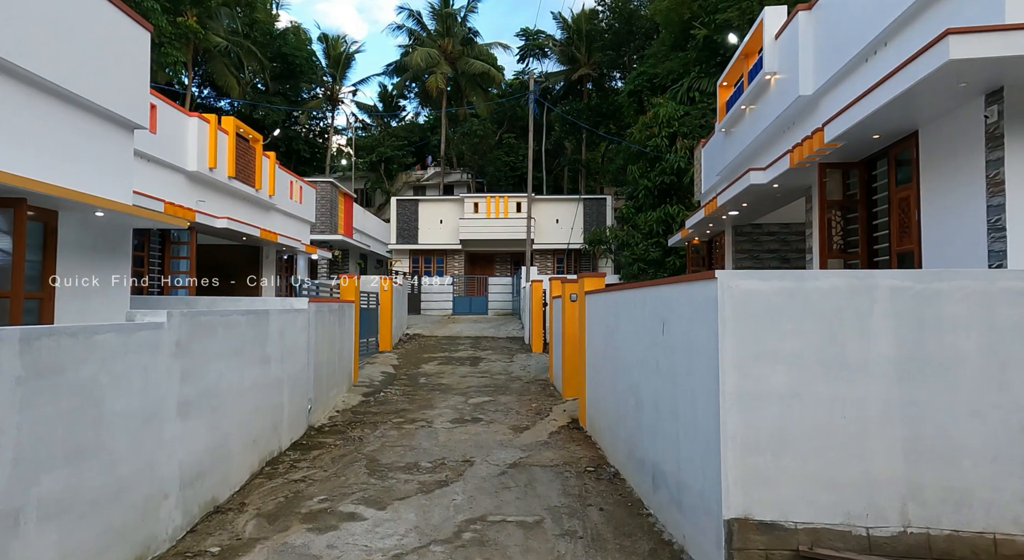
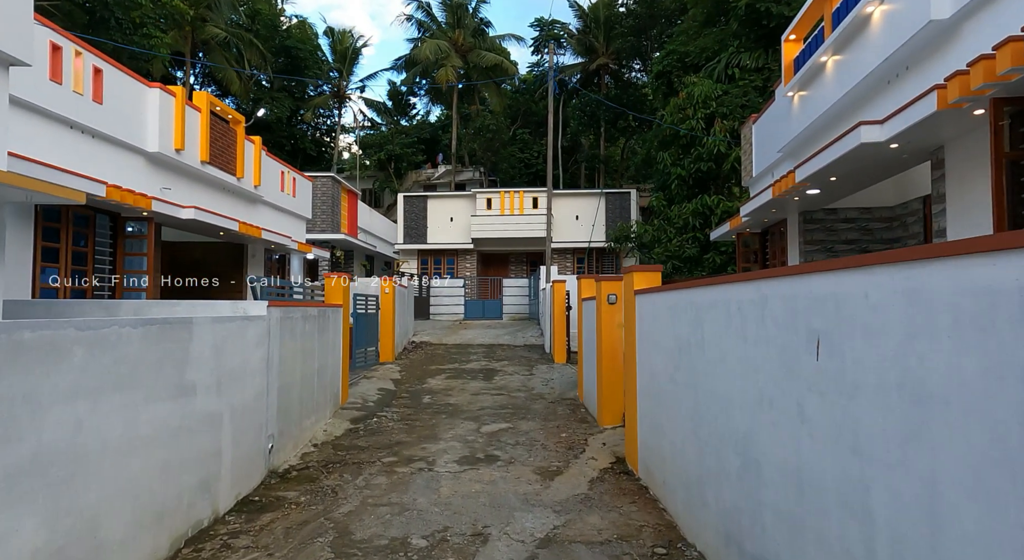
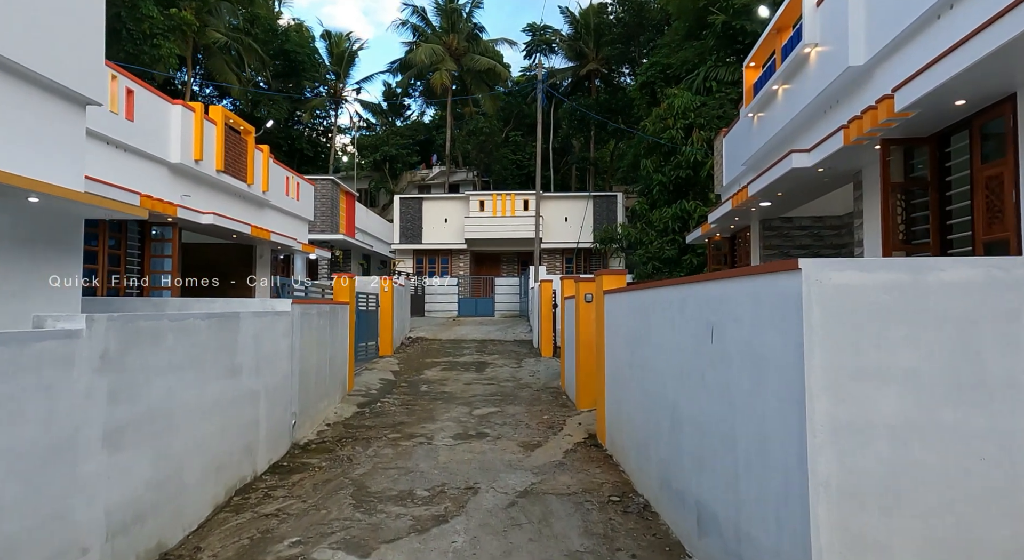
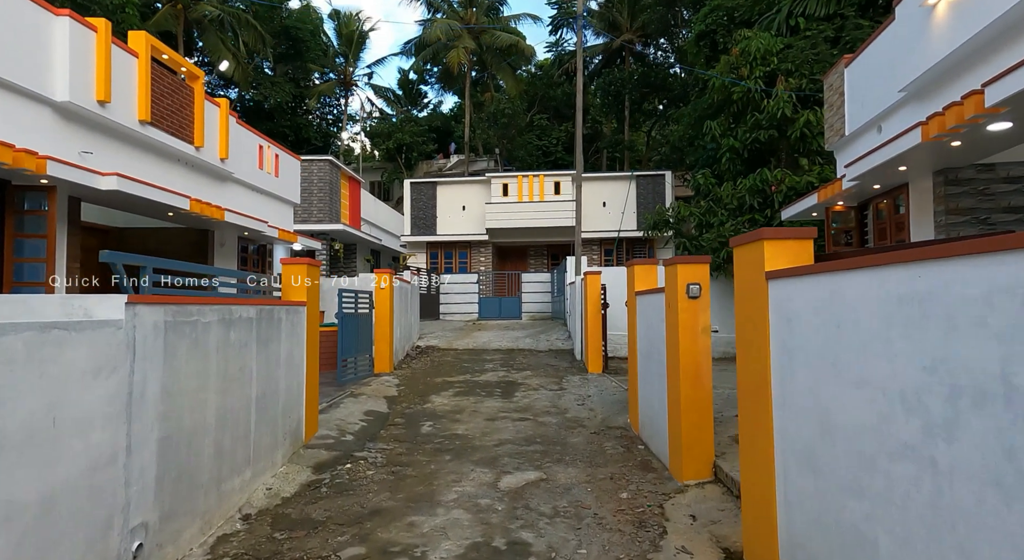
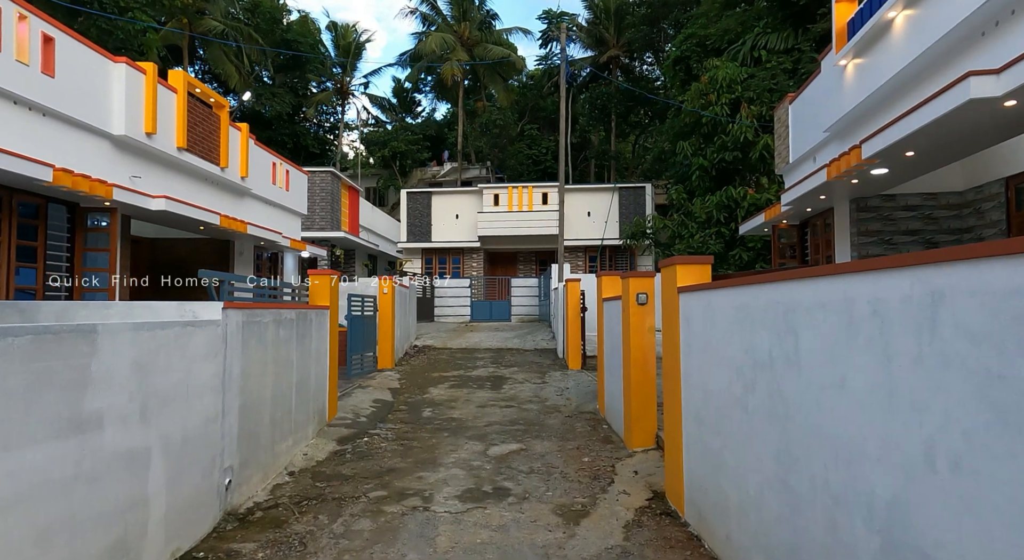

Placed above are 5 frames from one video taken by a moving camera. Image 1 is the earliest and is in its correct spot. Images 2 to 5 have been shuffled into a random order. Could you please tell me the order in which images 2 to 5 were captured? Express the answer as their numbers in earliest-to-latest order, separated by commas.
3, 2, 5, 4
